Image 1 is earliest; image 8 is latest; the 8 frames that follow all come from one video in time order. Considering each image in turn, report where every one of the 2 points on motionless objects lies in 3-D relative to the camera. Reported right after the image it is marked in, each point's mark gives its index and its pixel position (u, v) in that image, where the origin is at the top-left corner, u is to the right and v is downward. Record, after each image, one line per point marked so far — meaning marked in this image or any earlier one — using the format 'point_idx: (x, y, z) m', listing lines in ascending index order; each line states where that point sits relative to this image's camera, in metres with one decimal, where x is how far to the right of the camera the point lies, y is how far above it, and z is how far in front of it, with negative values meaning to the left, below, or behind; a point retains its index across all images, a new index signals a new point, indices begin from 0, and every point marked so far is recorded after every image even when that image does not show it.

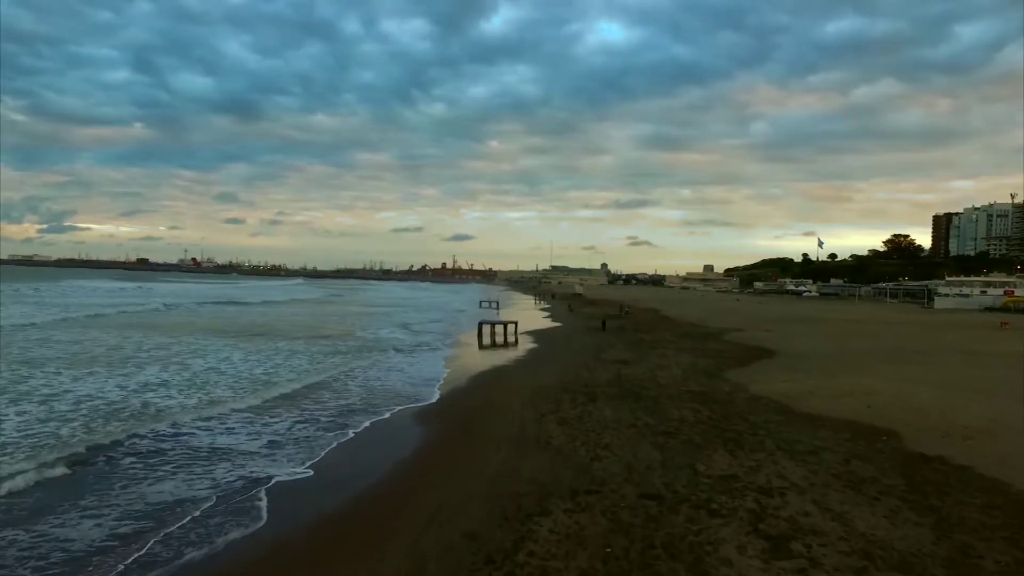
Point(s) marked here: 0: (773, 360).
0: (+6.9, -1.9, +16.3) m
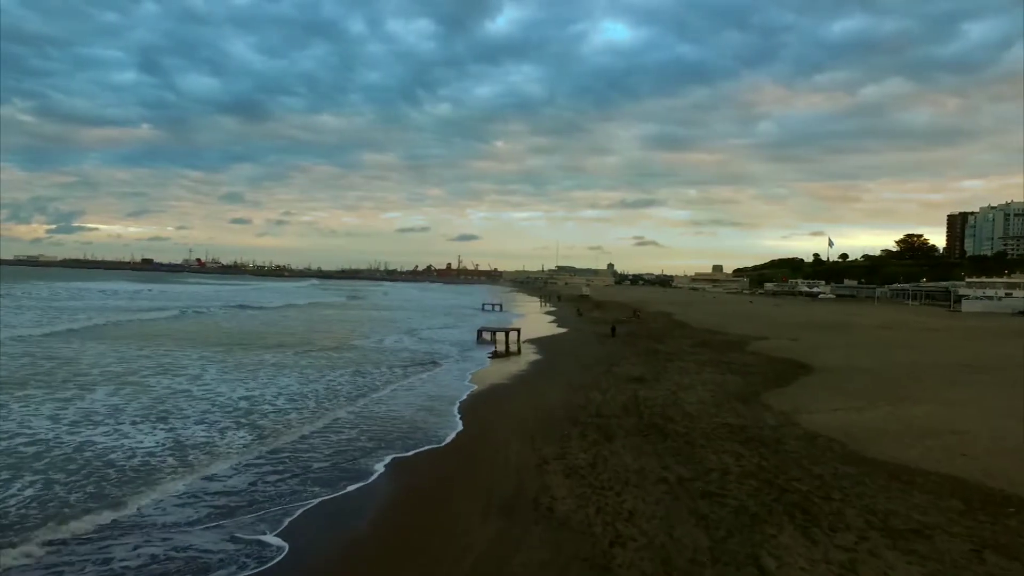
0: (+6.9, -2.0, +14.1) m
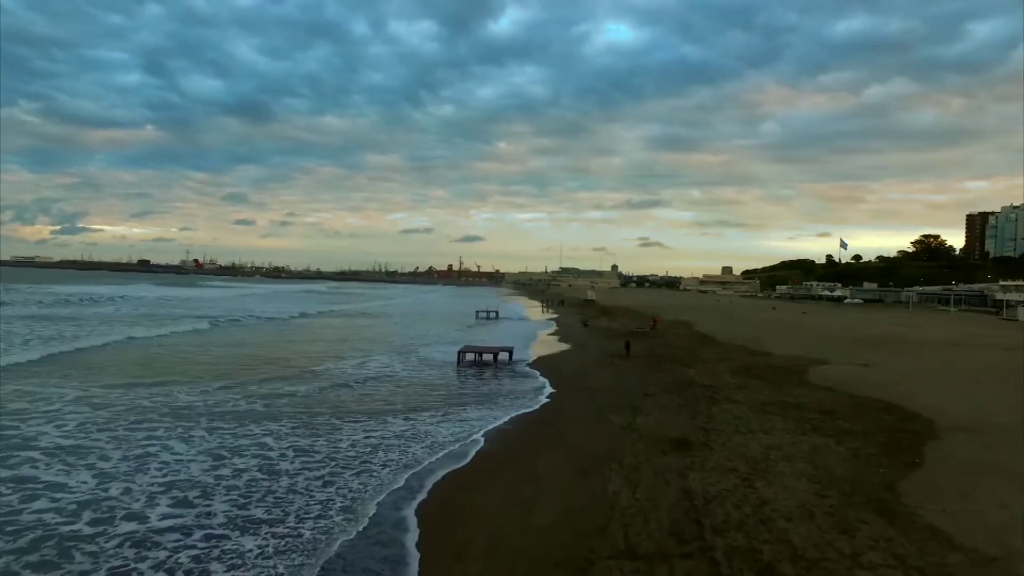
0: (+6.5, -2.3, +9.3) m
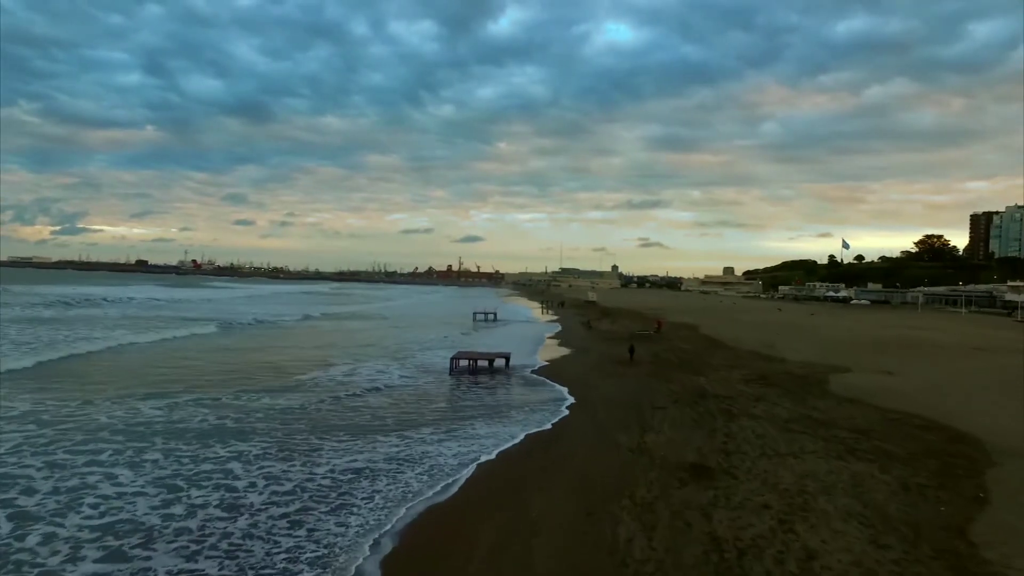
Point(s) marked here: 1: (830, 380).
0: (+6.5, -2.4, +8.0) m
1: (+8.0, -2.3, +15.5) m
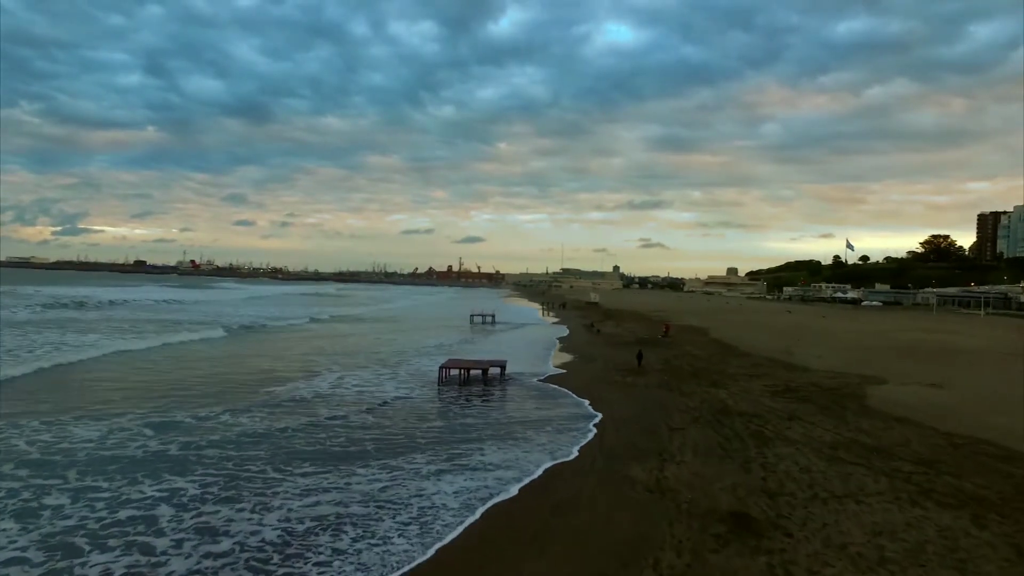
0: (+6.4, -2.4, +6.3) m
1: (+8.0, -2.3, +13.8) m
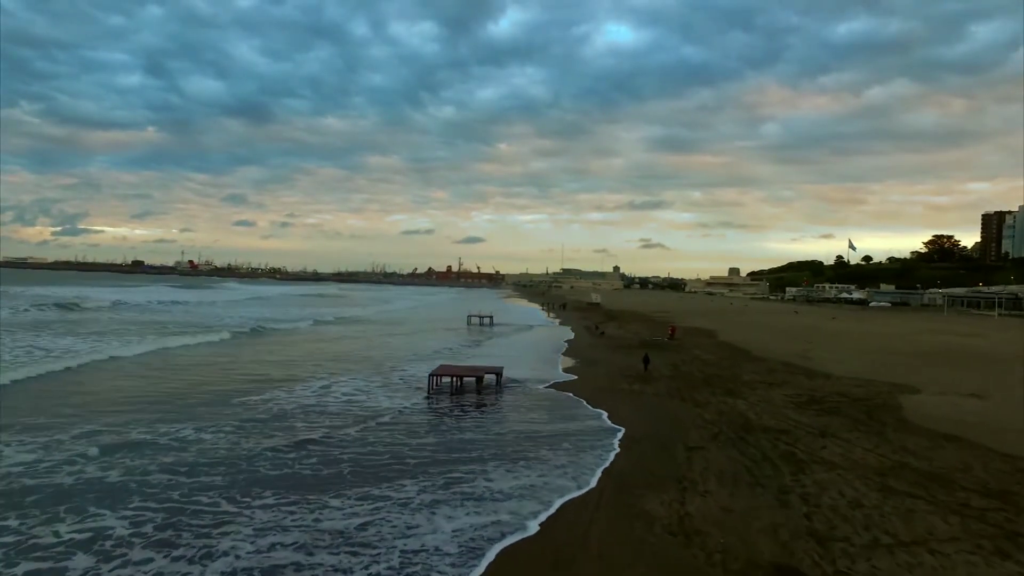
0: (+6.3, -2.4, +4.9) m
1: (+7.9, -2.3, +12.4) m
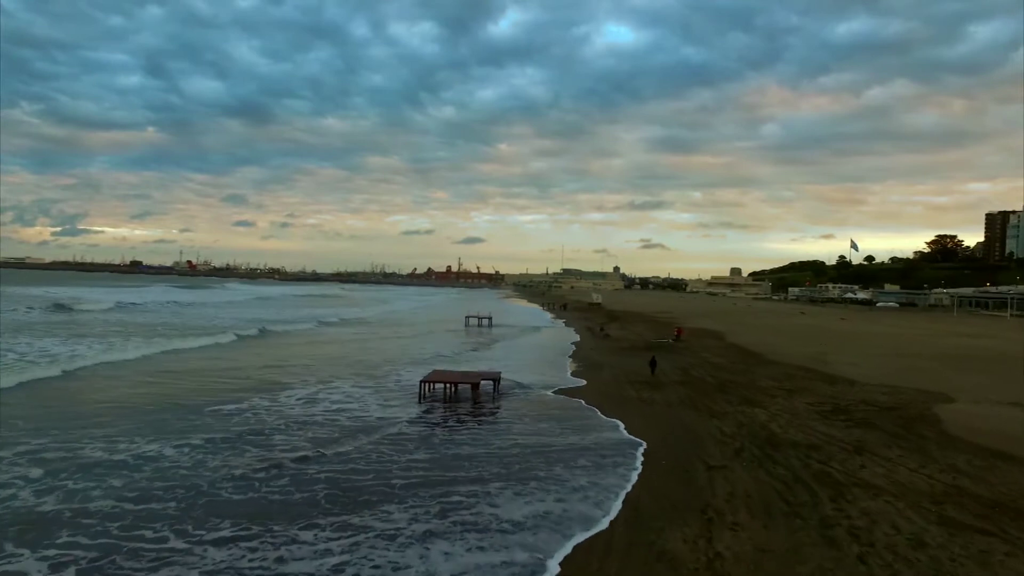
0: (+6.3, -2.4, +3.8) m
1: (+7.9, -2.3, +11.3) m
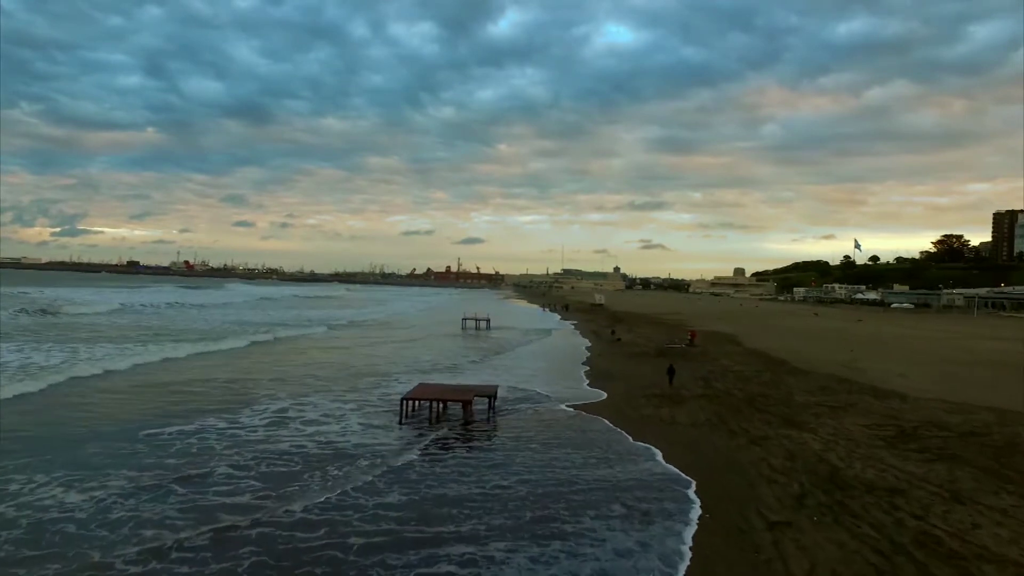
0: (+6.3, -2.4, +1.8) m
1: (+7.8, -2.3, +9.3) m
